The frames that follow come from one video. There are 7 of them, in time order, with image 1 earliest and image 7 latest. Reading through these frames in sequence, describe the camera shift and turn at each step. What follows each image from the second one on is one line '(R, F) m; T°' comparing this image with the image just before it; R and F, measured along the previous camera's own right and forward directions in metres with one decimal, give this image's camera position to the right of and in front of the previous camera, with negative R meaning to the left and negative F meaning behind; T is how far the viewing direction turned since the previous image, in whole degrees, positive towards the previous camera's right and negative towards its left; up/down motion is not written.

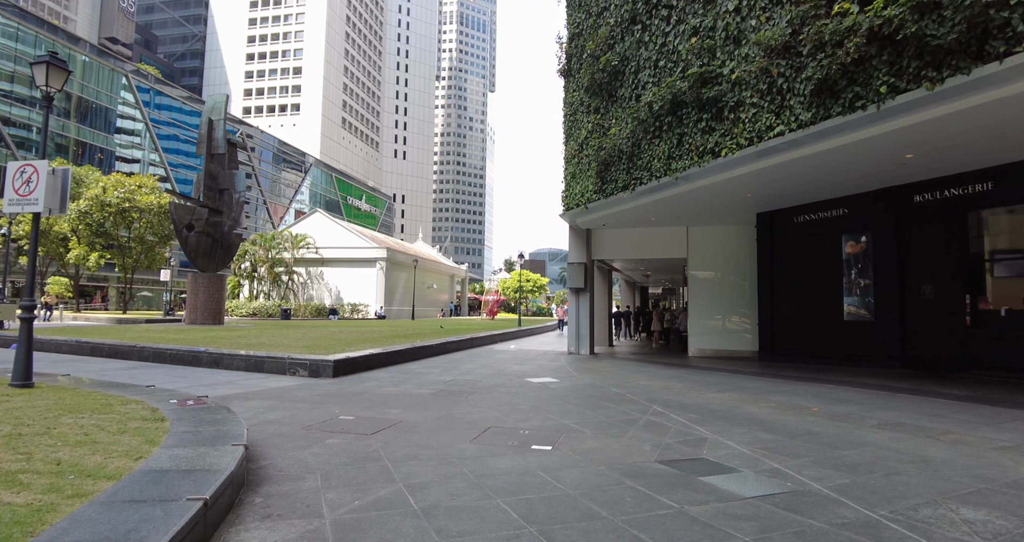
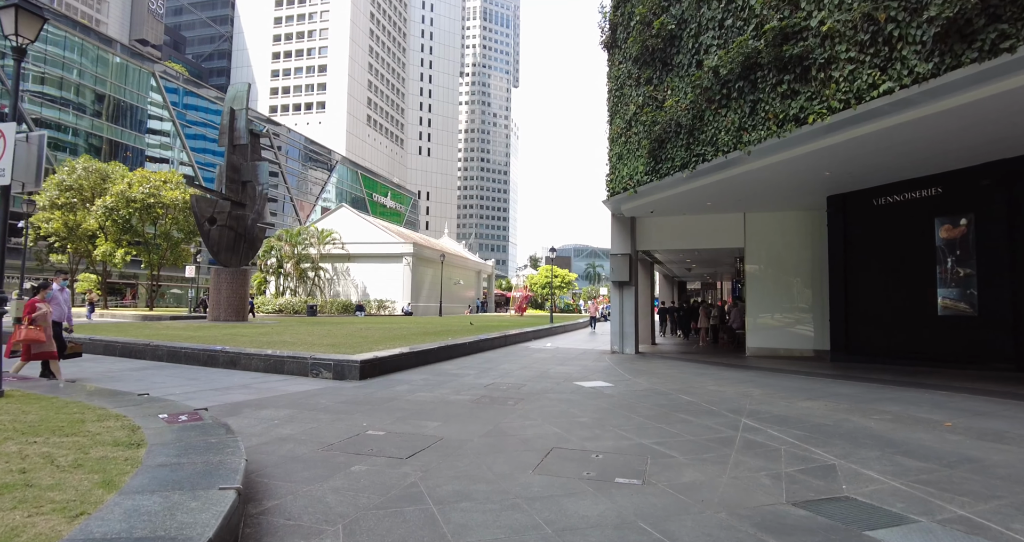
(-0.4, +1.2) m; -3°
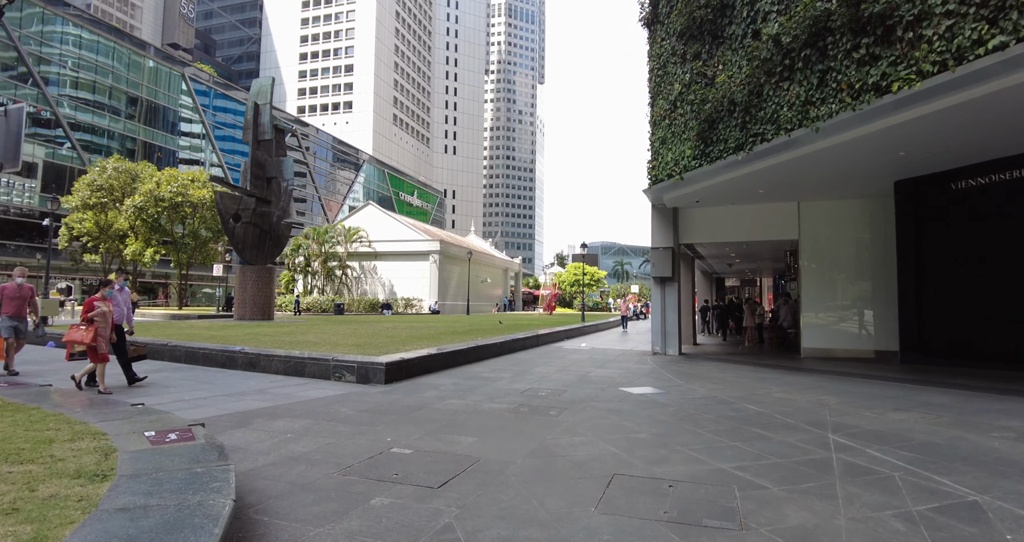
(-0.2, +0.8) m; -3°
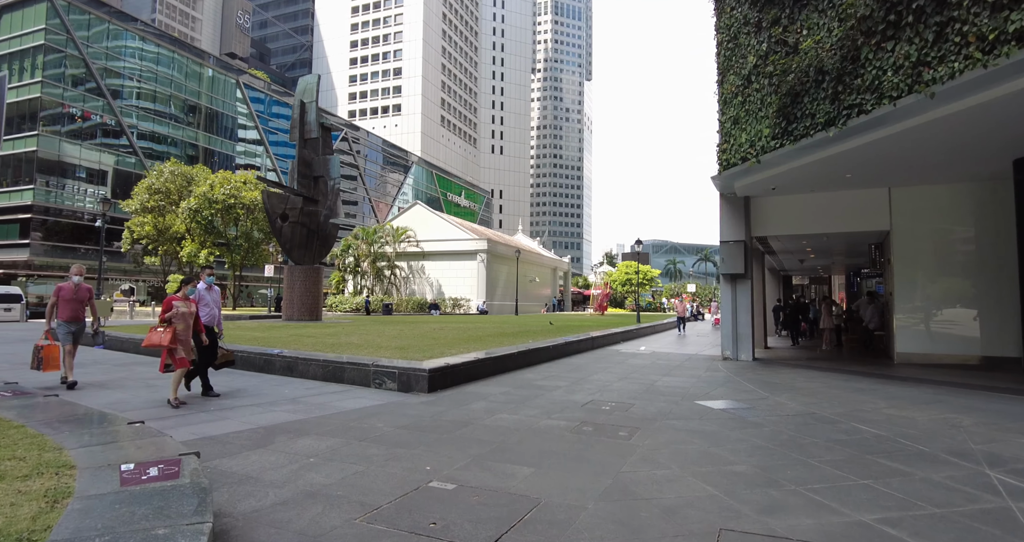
(-0.1, +0.9) m; -5°
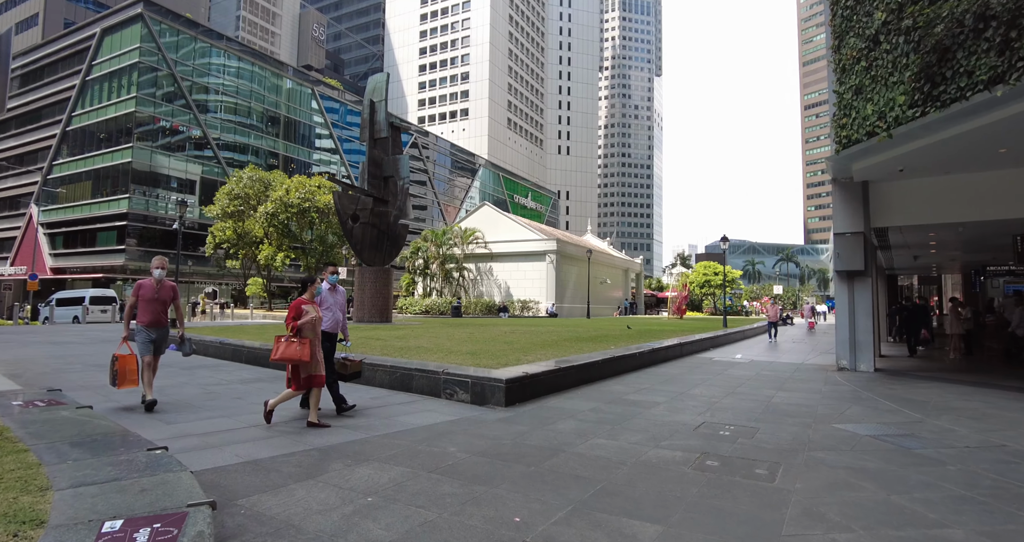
(-0.3, +1.0) m; -7°
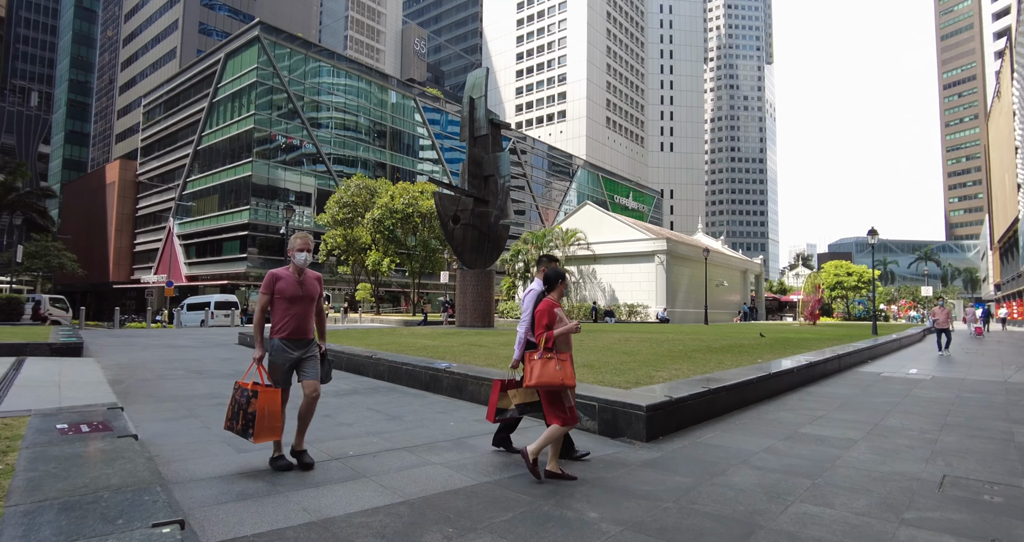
(-0.4, +1.3) m; -11°
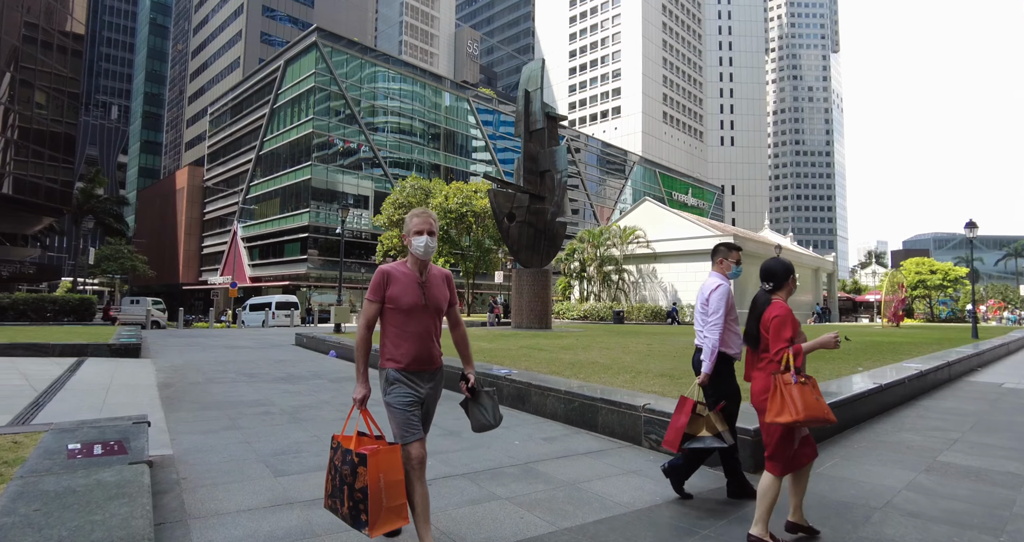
(-0.2, +0.7) m; -6°
